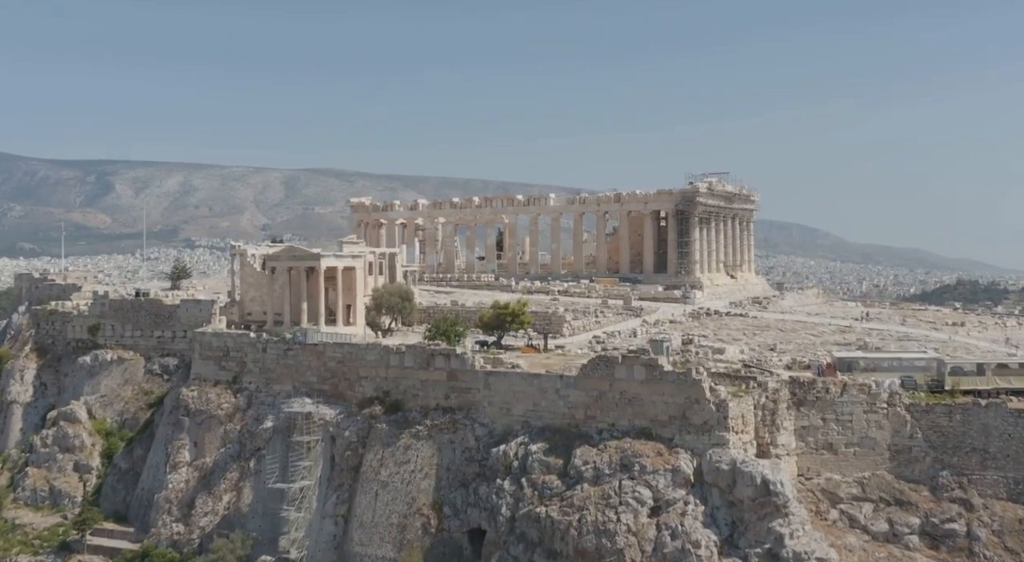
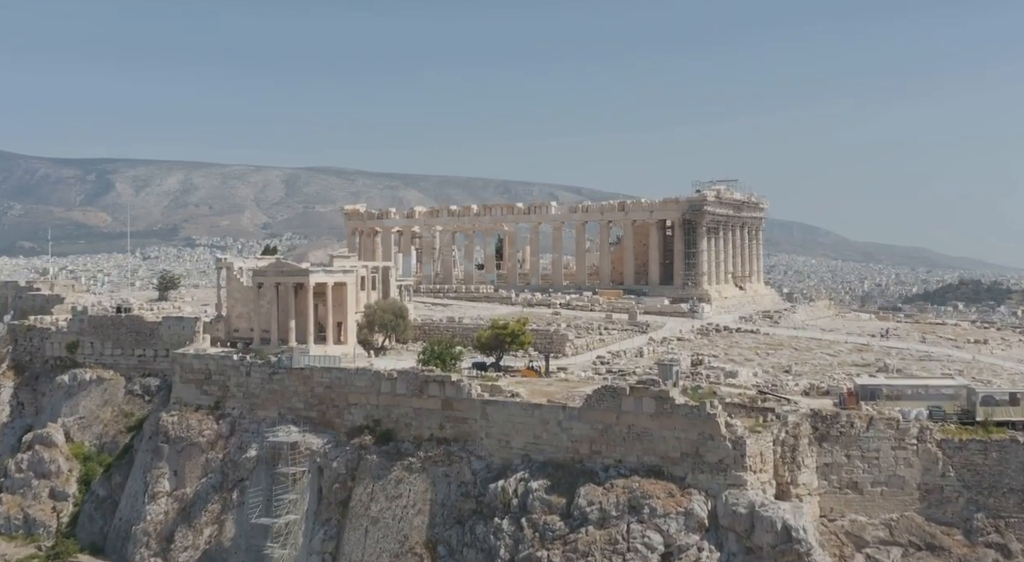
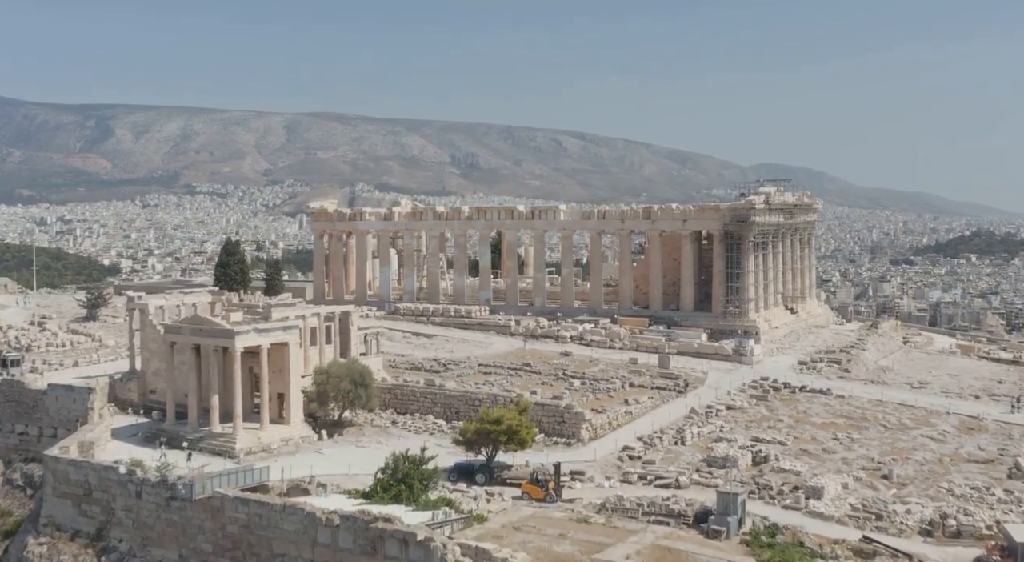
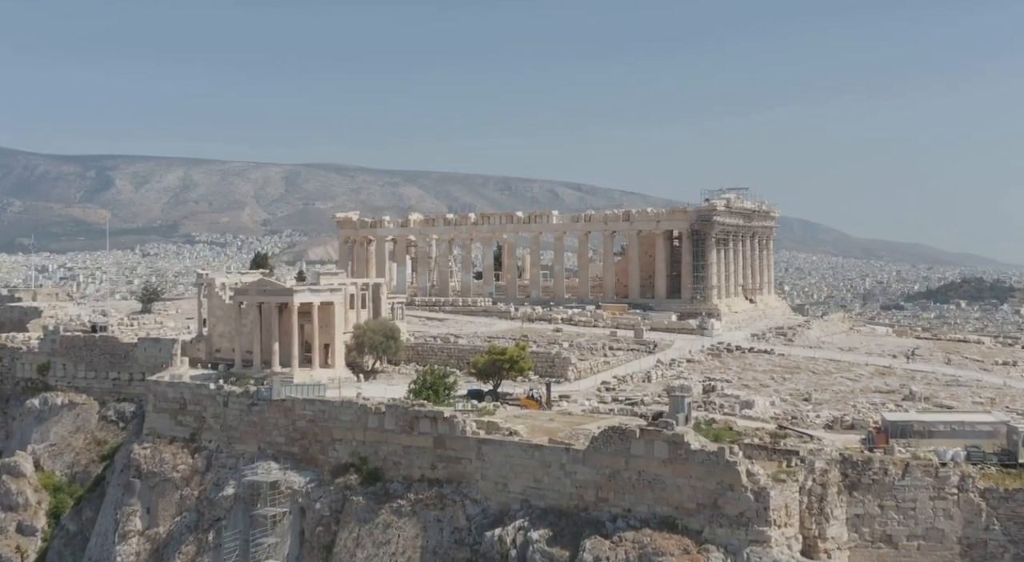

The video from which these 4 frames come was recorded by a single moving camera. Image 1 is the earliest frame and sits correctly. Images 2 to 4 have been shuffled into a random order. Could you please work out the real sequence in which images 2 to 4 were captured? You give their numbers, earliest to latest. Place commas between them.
2, 4, 3
